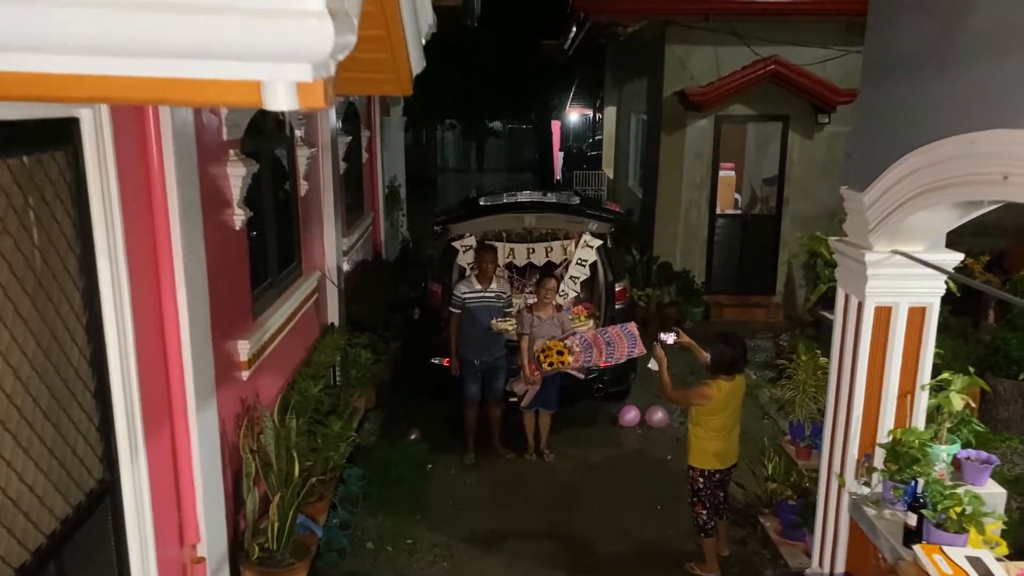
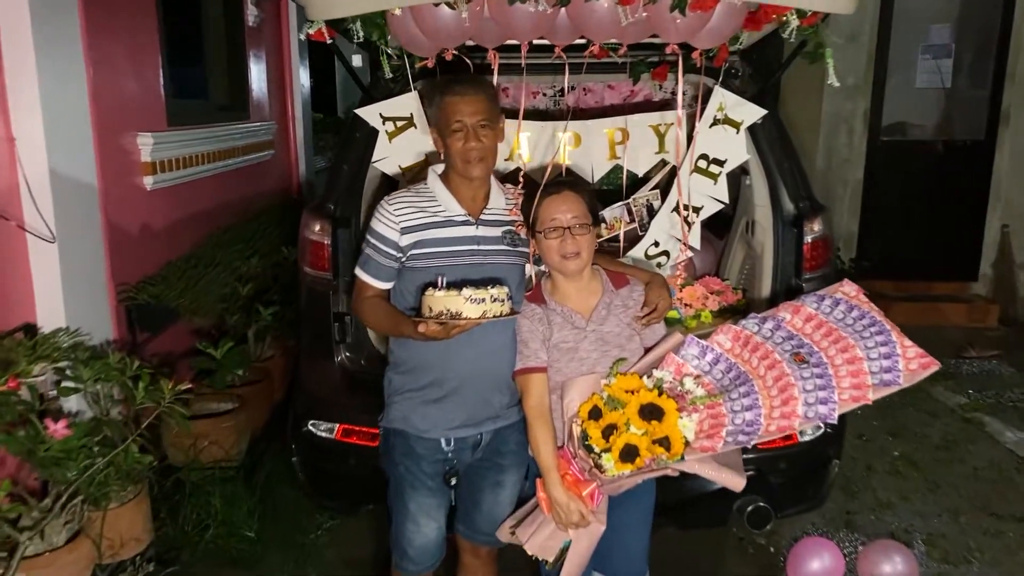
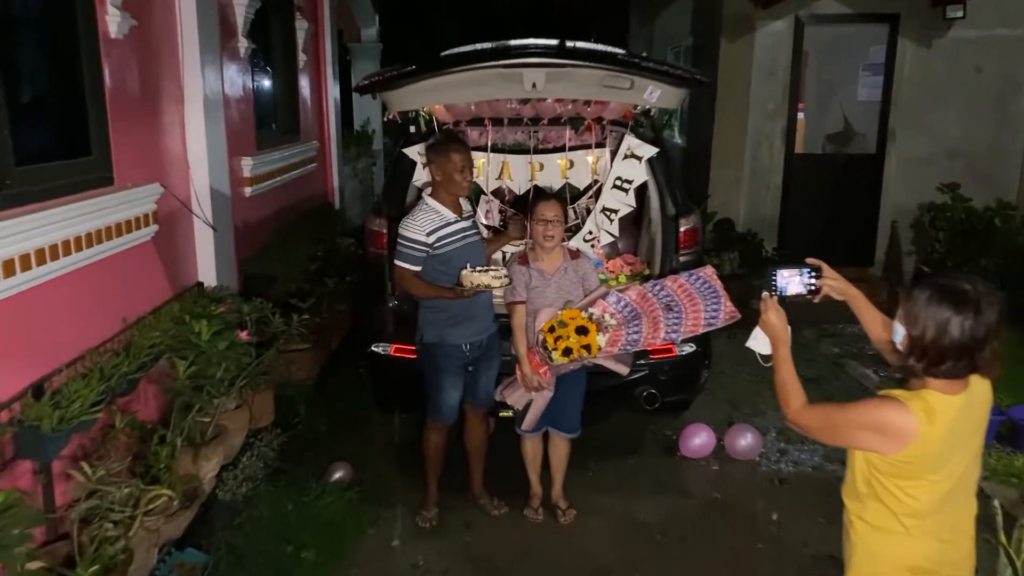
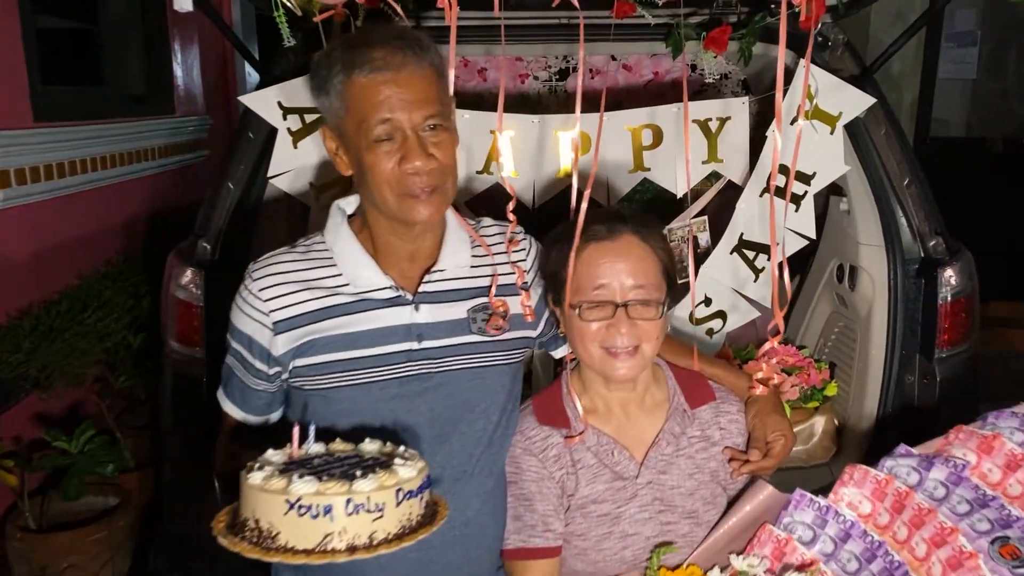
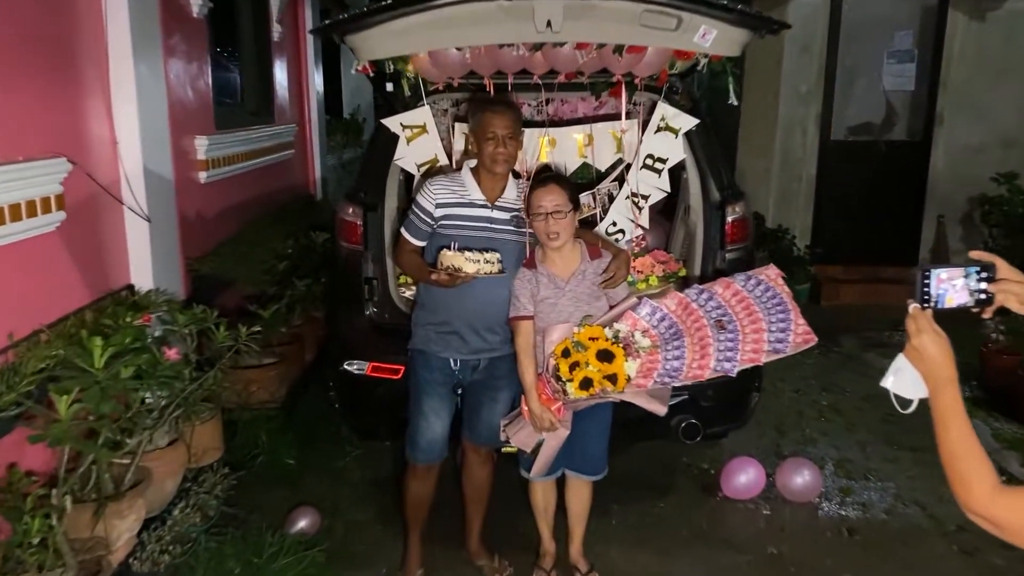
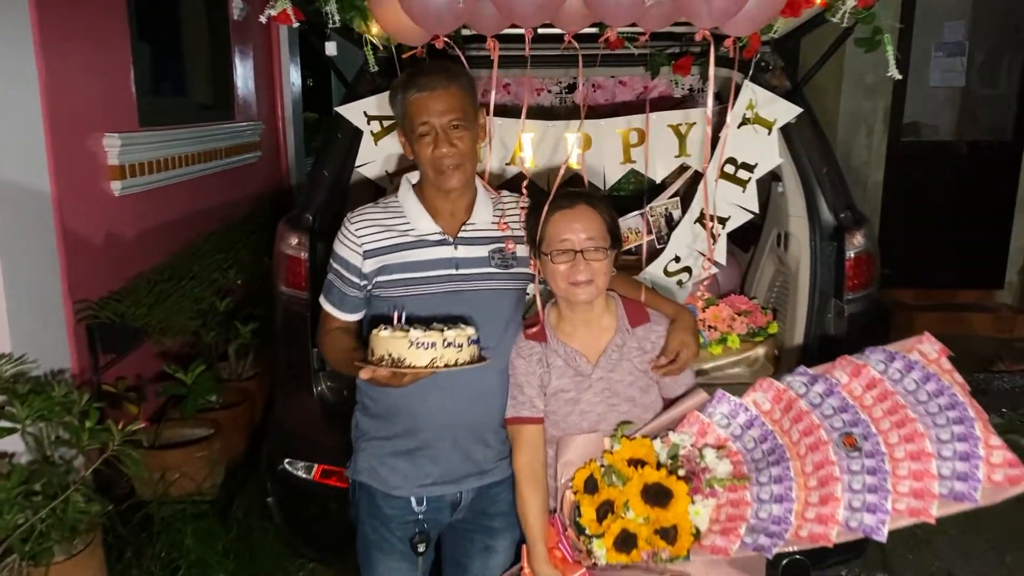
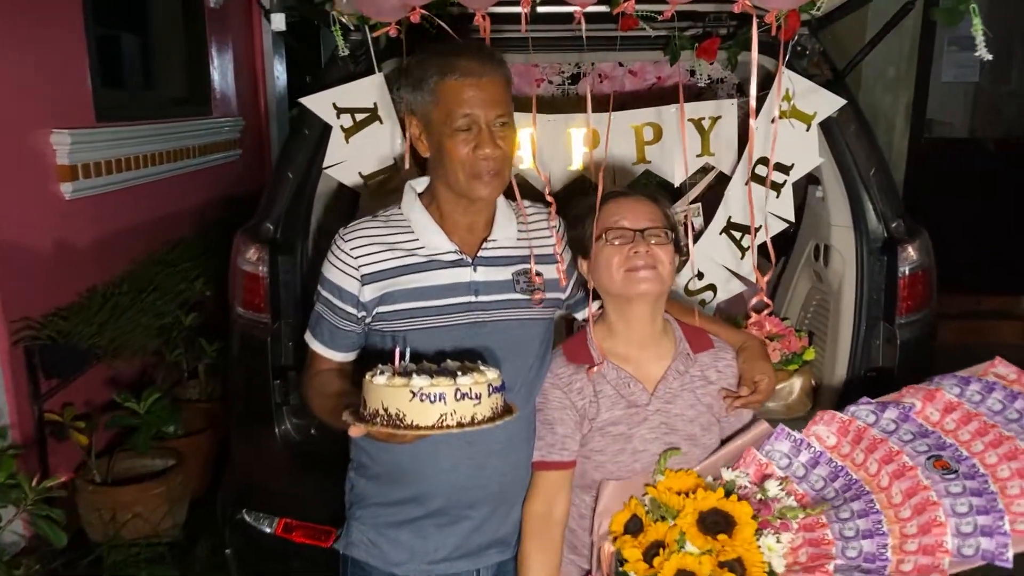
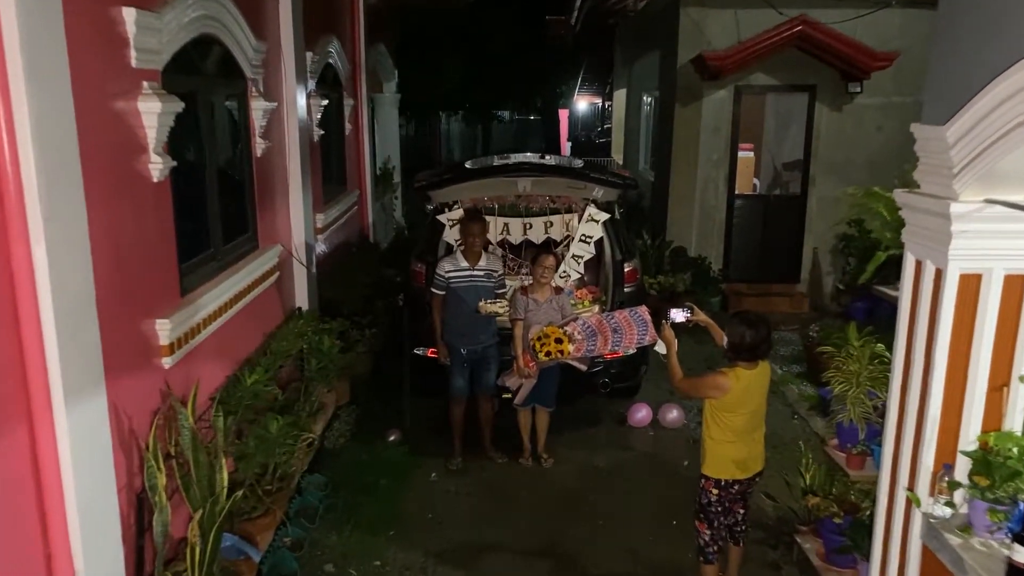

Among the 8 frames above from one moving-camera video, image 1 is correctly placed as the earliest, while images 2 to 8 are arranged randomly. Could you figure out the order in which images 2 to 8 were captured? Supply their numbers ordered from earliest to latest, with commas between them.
8, 3, 5, 2, 6, 7, 4
